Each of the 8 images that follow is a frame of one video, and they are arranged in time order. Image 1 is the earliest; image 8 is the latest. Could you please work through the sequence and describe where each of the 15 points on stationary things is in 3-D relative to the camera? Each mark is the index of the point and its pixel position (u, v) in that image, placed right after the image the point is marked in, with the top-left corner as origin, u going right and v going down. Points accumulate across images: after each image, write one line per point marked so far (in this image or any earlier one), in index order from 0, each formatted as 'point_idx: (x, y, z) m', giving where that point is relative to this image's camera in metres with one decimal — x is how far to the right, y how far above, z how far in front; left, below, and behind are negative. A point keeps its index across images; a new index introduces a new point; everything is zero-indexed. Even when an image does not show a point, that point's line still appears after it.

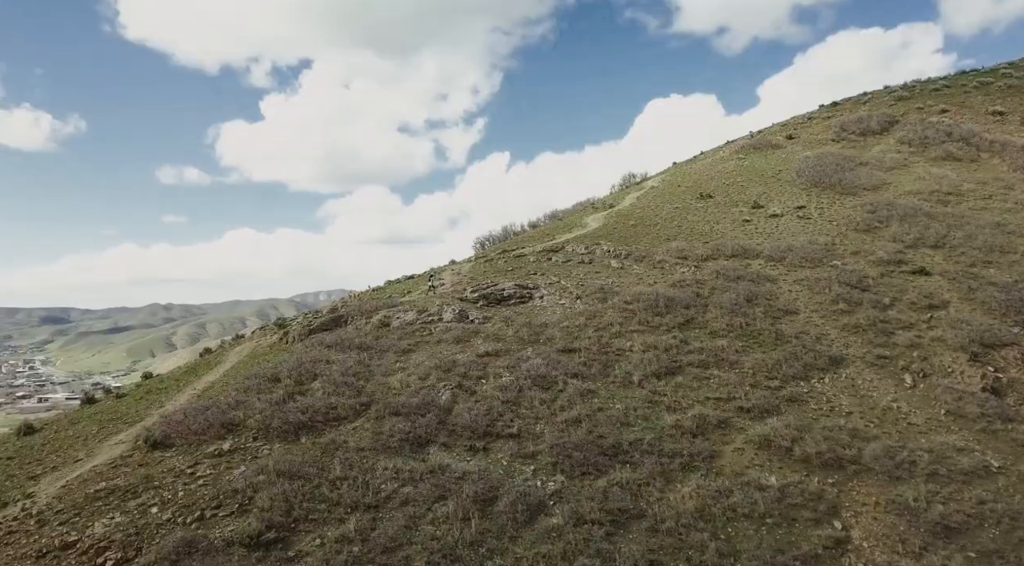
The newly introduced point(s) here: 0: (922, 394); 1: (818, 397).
0: (+10.5, -2.9, +16.5) m
1: (+7.6, -2.8, +16.1) m
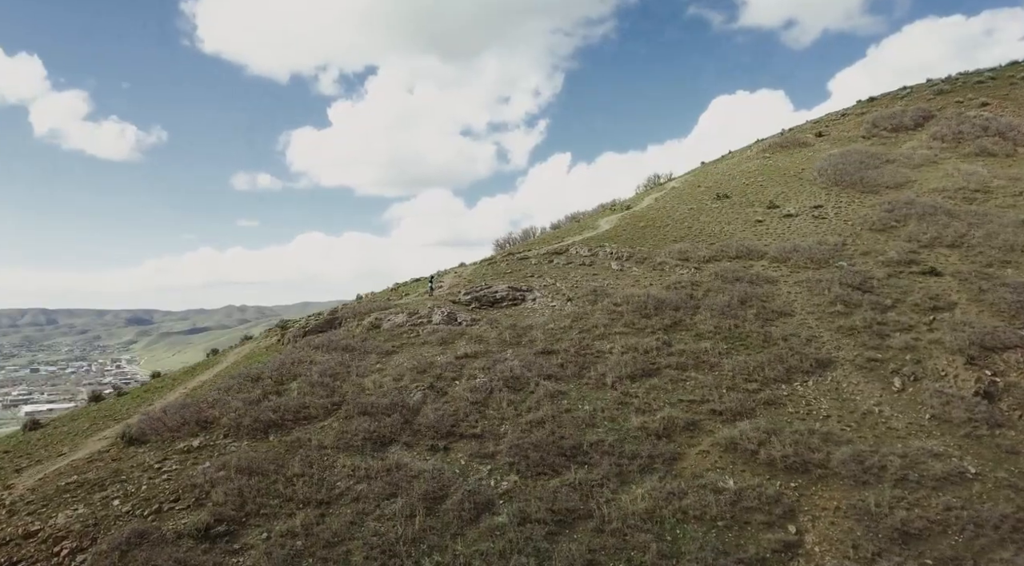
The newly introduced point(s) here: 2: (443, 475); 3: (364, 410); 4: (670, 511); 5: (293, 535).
0: (+9.8, -2.9, +16.0) m
1: (+6.9, -2.9, +15.8) m
2: (-1.3, -3.7, +12.2) m
3: (-3.3, -2.9, +14.6) m
4: (+2.8, -4.1, +11.6) m
5: (-3.6, -4.1, +10.5) m
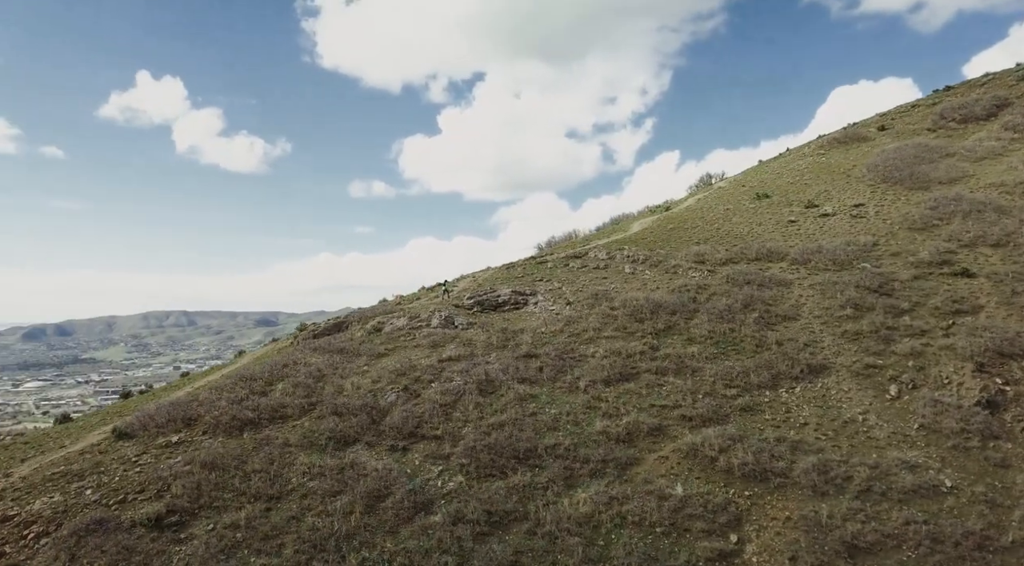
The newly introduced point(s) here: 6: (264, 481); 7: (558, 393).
0: (+9.1, -2.9, +15.2) m
1: (+6.2, -2.9, +15.3) m
2: (-2.3, -3.8, +12.6) m
3: (-4.1, -3.0, +15.2) m
4: (+1.7, -4.2, +11.5) m
5: (-4.8, -4.2, +11.1) m
6: (-4.8, -3.8, +12.4) m
7: (+1.1, -2.7, +15.8) m
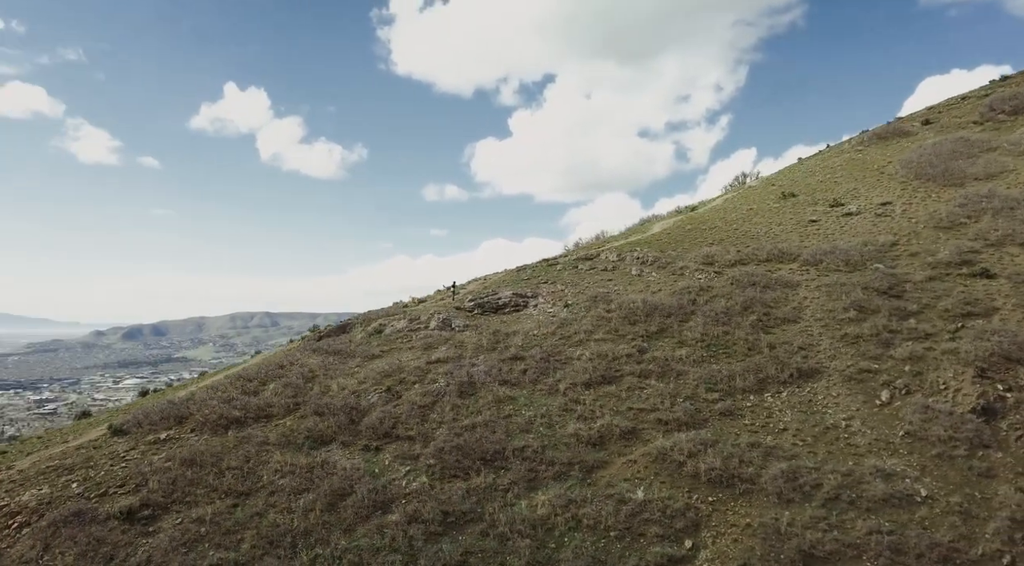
0: (+8.6, -3.0, +14.7) m
1: (+5.7, -3.0, +15.0) m
2: (-3.1, -3.8, +12.9) m
3: (-4.6, -3.1, +15.6) m
4: (+0.9, -4.2, +11.6) m
5: (-5.6, -4.3, +11.6) m
6: (-5.5, -3.9, +12.9) m
7: (+0.6, -2.8, +15.8) m
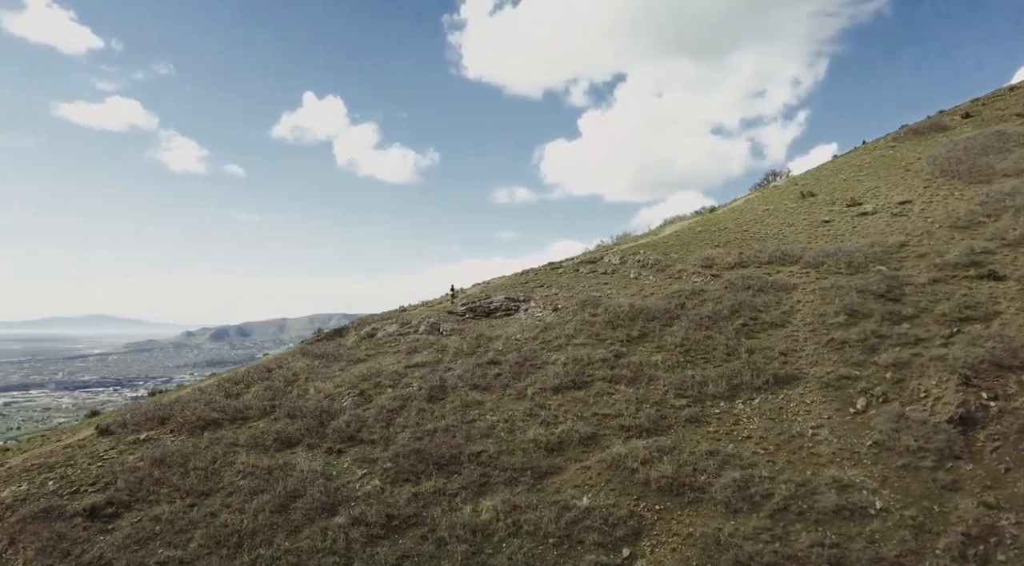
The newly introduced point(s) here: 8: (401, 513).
0: (+7.7, -3.0, +14.2) m
1: (+4.8, -3.1, +14.7) m
2: (-4.0, -4.0, +13.2) m
3: (-5.4, -3.2, +16.0) m
4: (-0.2, -4.4, +11.6) m
5: (-6.6, -4.4, +12.1) m
6: (-6.5, -4.0, +13.4) m
7: (-0.2, -2.9, +15.9) m
8: (-2.0, -4.3, +12.0) m
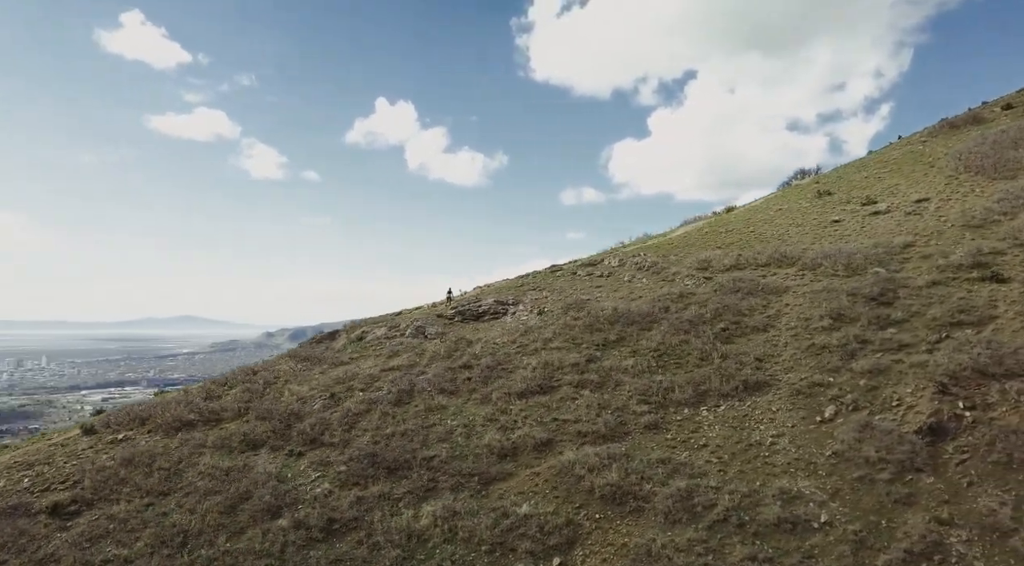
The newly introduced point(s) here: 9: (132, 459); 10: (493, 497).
0: (+6.7, -3.1, +13.7) m
1: (+3.8, -3.2, +14.4) m
2: (-5.1, -4.1, +13.5) m
3: (-6.3, -3.4, +16.4) m
4: (-1.3, -4.5, +11.7) m
5: (-7.8, -4.6, +12.5) m
6: (-7.5, -4.2, +13.8) m
7: (-1.1, -3.0, +15.9) m
8: (-3.2, -4.4, +12.1) m
9: (-8.6, -4.0, +14.6) m
10: (-0.4, -4.2, +12.6) m
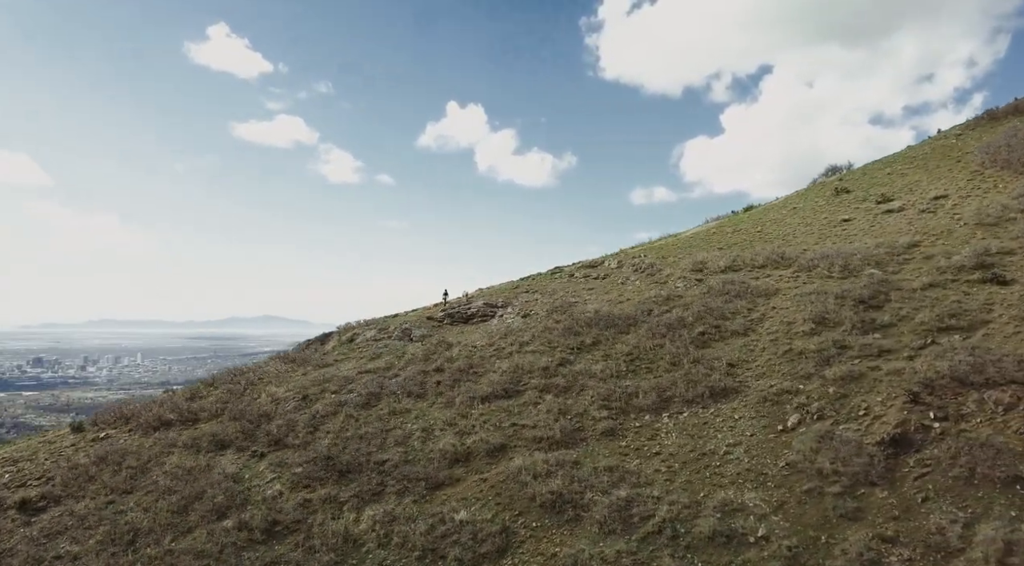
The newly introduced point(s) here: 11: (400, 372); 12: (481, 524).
0: (+5.6, -3.2, +13.3) m
1: (+2.8, -3.3, +14.2) m
2: (-6.1, -4.2, +13.9) m
3: (-7.2, -3.5, +16.8) m
4: (-2.5, -4.6, +11.7) m
5: (-8.9, -4.7, +13.0) m
6: (-8.5, -4.3, +14.3) m
7: (-2.0, -3.1, +16.0) m
8: (-4.3, -4.5, +12.3) m
9: (-9.5, -4.1, +15.1) m
10: (-1.5, -4.3, +12.6) m
11: (-3.2, -2.5, +18.4) m
12: (-0.5, -4.4, +11.8) m
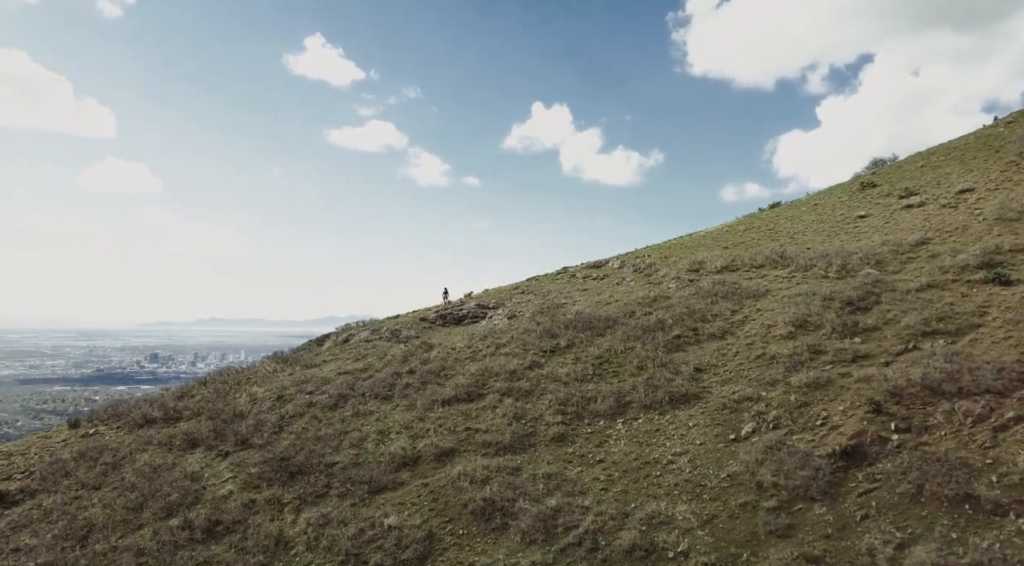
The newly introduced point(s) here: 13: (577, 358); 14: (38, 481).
0: (+4.4, -3.3, +12.8) m
1: (+1.7, -3.4, +13.9) m
2: (-7.2, -4.3, +14.4) m
3: (-8.0, -3.6, +17.3) m
4: (-3.8, -4.7, +12.0) m
5: (-10.0, -4.8, +13.8) m
6: (-9.6, -4.4, +15.0) m
7: (-2.9, -3.2, +16.2) m
8: (-5.6, -4.6, +12.7) m
9: (-10.6, -4.2, +15.9) m
10: (-2.7, -4.4, +12.7) m
11: (-3.9, -2.6, +18.7) m
12: (-1.8, -4.5, +11.8) m
13: (+1.8, -2.0, +17.5) m
14: (-10.9, -4.6, +14.9) m
